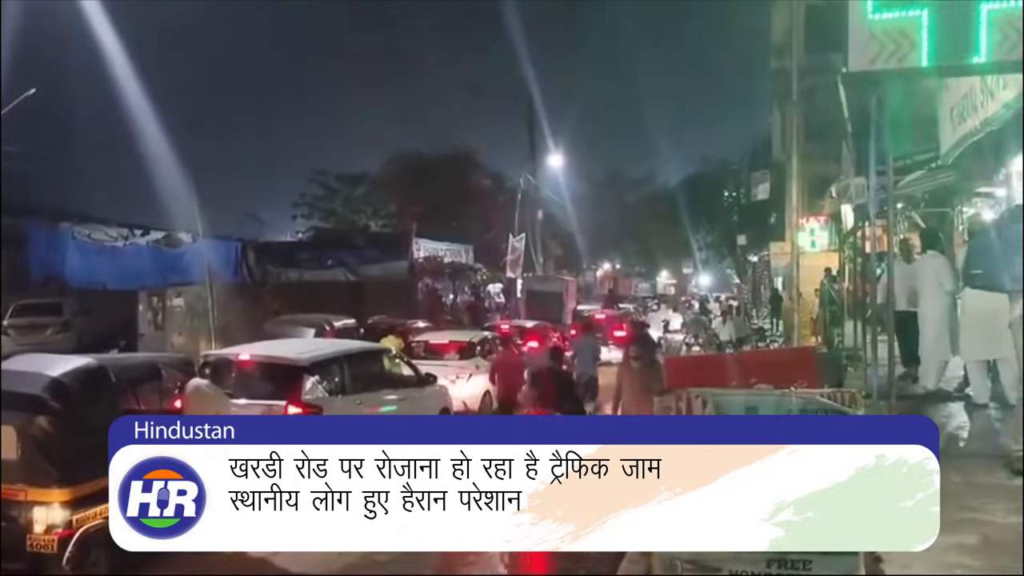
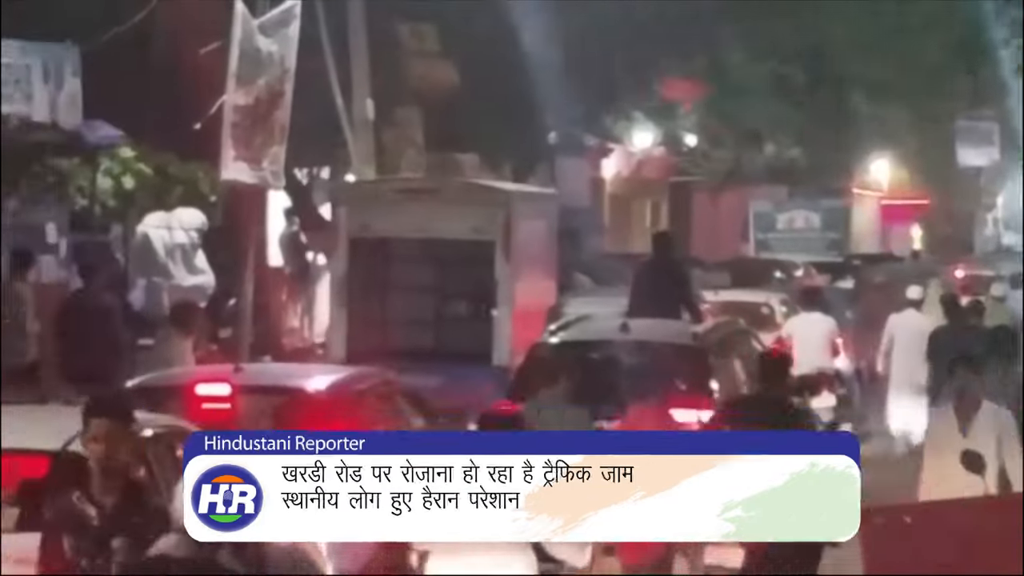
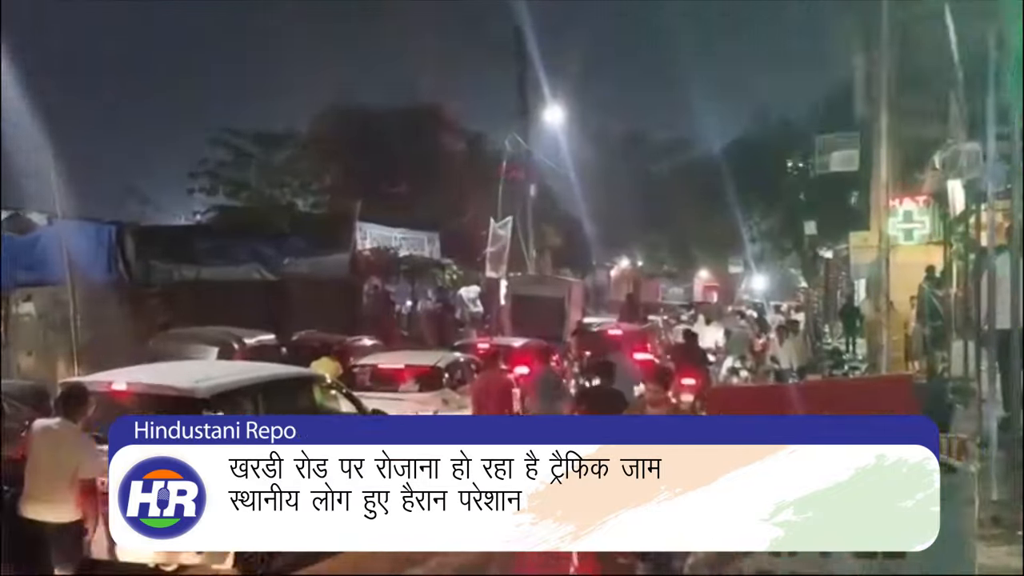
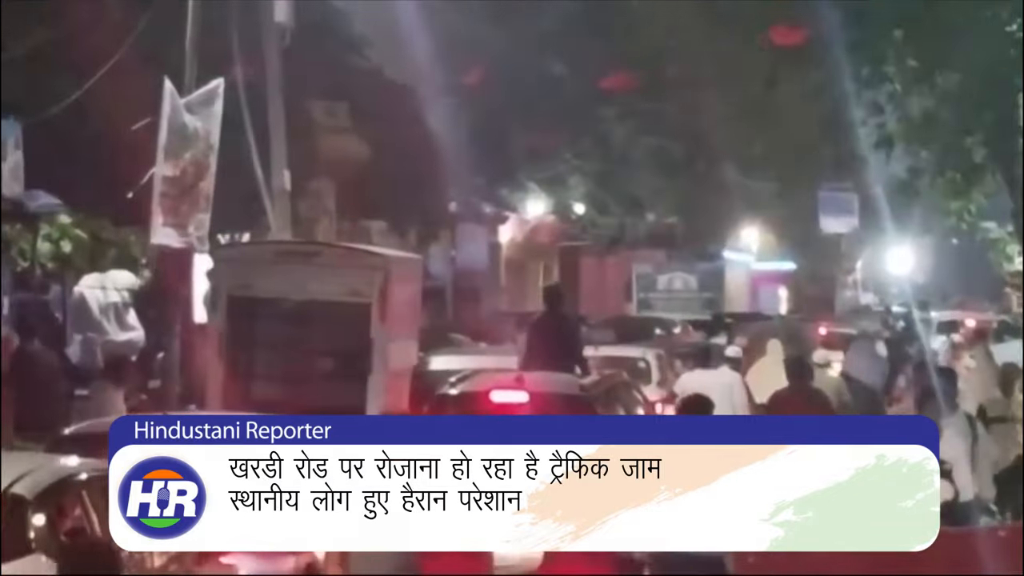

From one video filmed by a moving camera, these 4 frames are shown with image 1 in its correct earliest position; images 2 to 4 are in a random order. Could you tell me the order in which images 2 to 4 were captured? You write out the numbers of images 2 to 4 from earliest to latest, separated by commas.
3, 4, 2
